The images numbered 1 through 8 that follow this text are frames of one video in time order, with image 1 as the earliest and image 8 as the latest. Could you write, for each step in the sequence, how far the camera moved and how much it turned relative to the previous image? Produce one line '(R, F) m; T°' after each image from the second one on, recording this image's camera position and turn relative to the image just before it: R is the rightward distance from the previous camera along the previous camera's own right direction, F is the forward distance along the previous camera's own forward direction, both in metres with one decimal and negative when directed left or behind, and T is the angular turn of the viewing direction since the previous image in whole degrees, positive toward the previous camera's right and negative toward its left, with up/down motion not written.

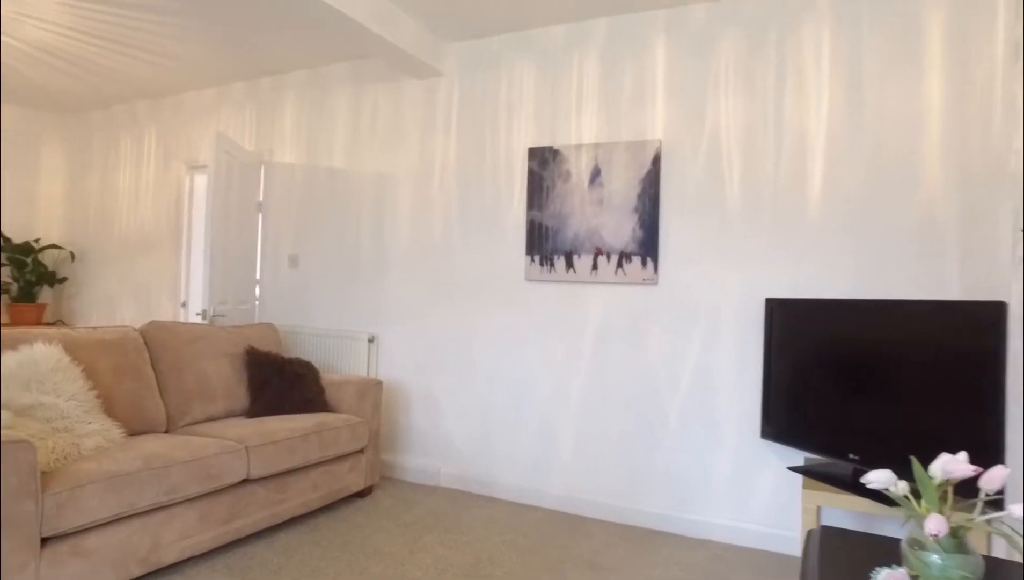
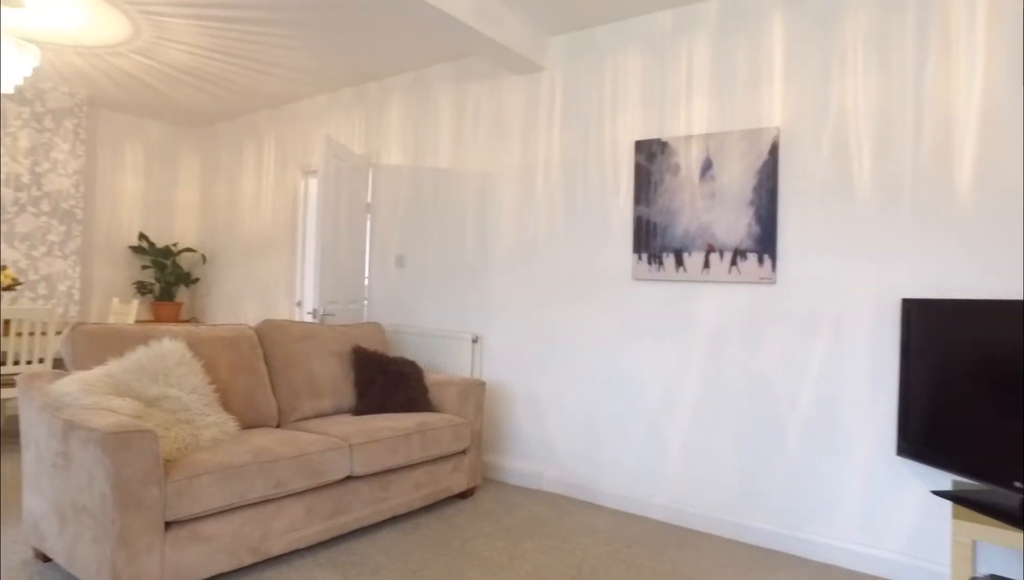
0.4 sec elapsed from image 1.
(0.0, +0.1) m; -10°
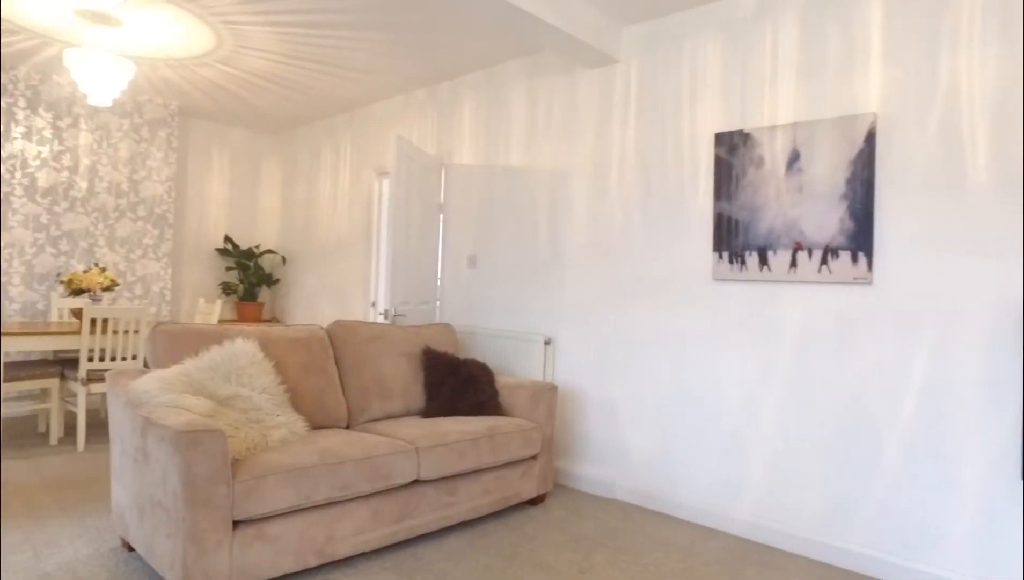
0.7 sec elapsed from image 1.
(0.0, +0.1) m; -7°
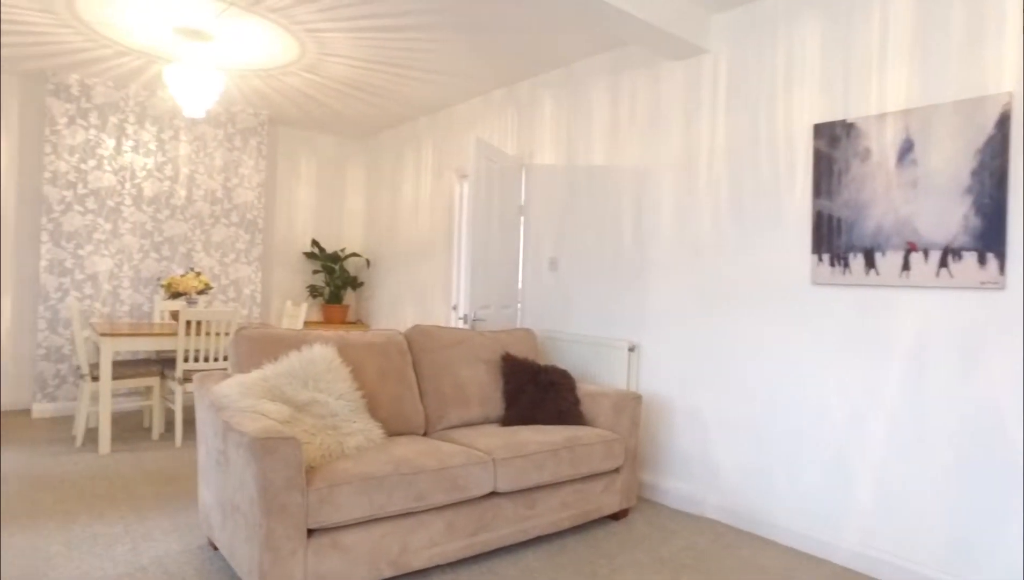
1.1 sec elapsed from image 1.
(0.0, +0.1) m; -7°
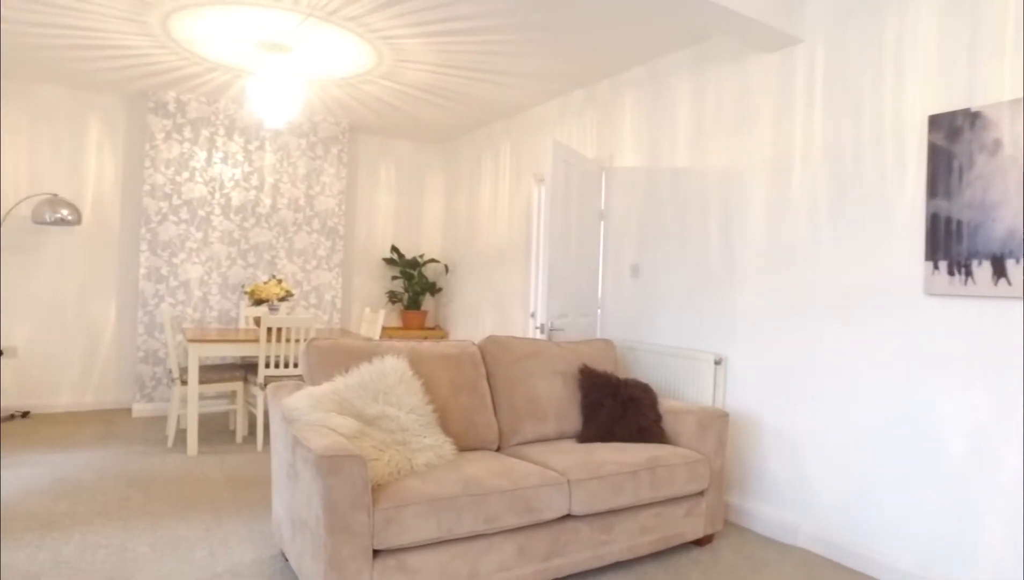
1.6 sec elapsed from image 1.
(0.0, +0.1) m; -7°
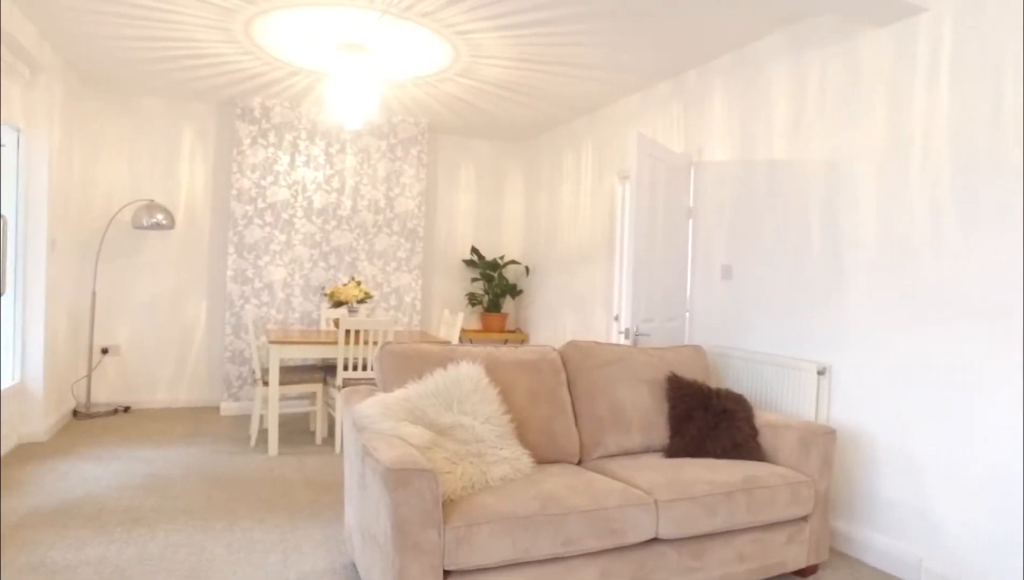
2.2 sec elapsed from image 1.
(0.0, +0.2) m; -7°
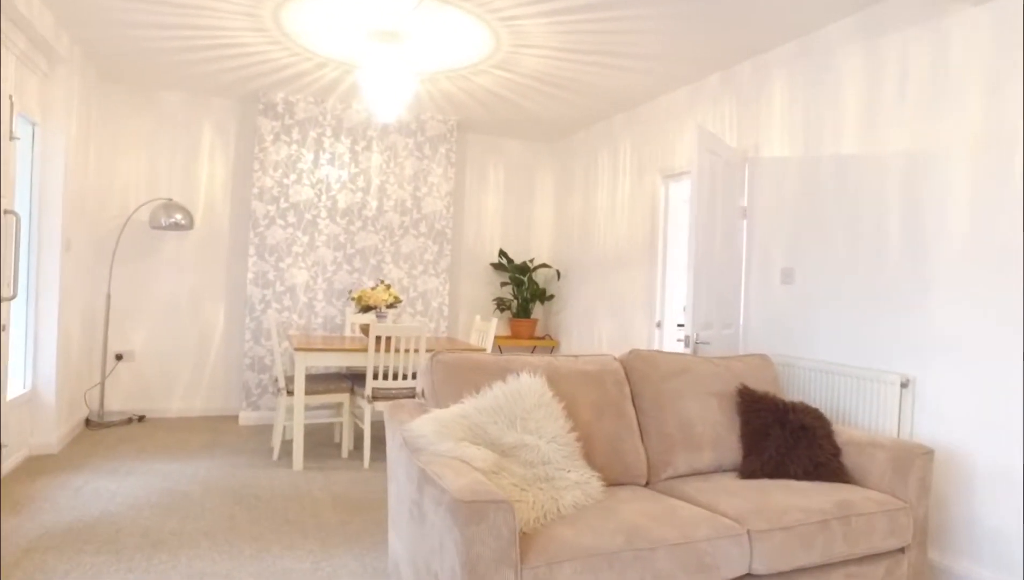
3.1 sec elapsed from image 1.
(-0.2, +0.3) m; -1°
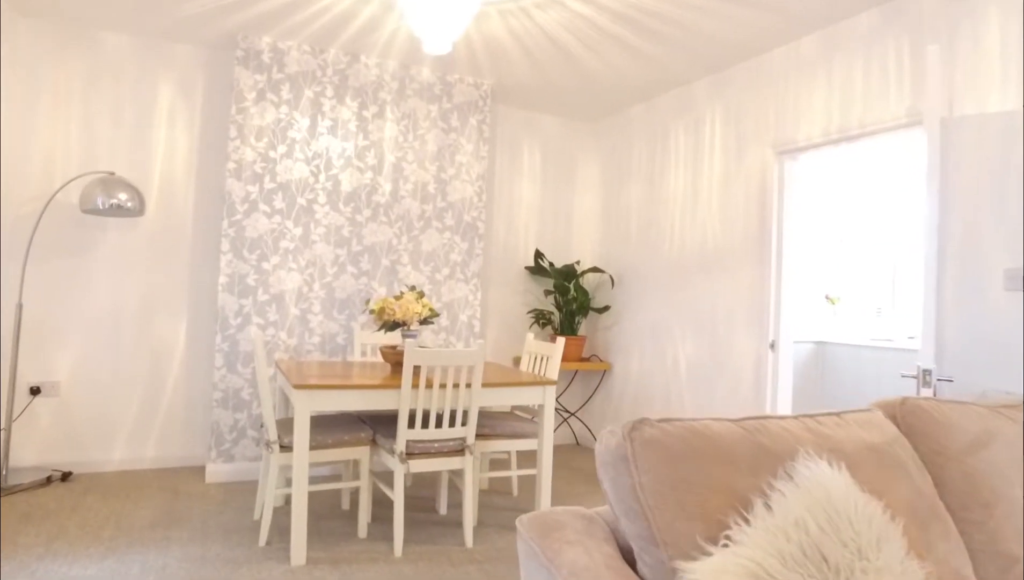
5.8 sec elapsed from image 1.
(-0.5, +1.2) m; +3°
